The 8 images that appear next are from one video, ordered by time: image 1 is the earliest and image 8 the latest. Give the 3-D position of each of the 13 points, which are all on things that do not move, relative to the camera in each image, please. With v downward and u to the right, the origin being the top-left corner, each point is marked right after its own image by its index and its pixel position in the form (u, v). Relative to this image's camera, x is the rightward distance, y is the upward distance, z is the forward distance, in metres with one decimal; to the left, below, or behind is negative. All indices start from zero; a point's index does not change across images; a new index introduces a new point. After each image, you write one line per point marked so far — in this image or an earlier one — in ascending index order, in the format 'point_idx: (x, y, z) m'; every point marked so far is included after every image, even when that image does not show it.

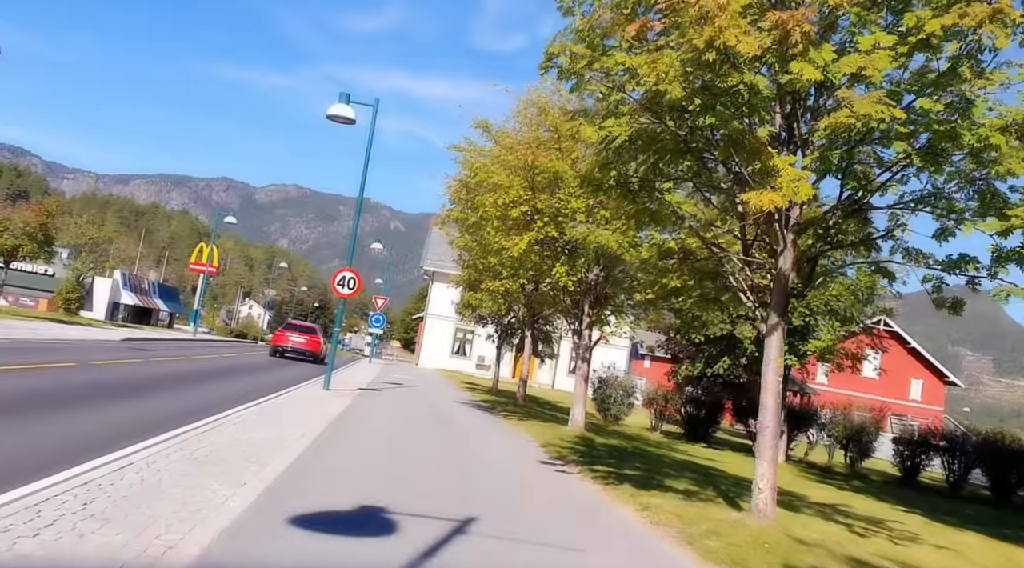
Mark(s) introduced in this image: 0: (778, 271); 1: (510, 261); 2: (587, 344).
0: (+3.0, +0.2, +9.3) m
1: (-0.1, +0.5, +18.3) m
2: (+1.8, -1.5, +19.3) m
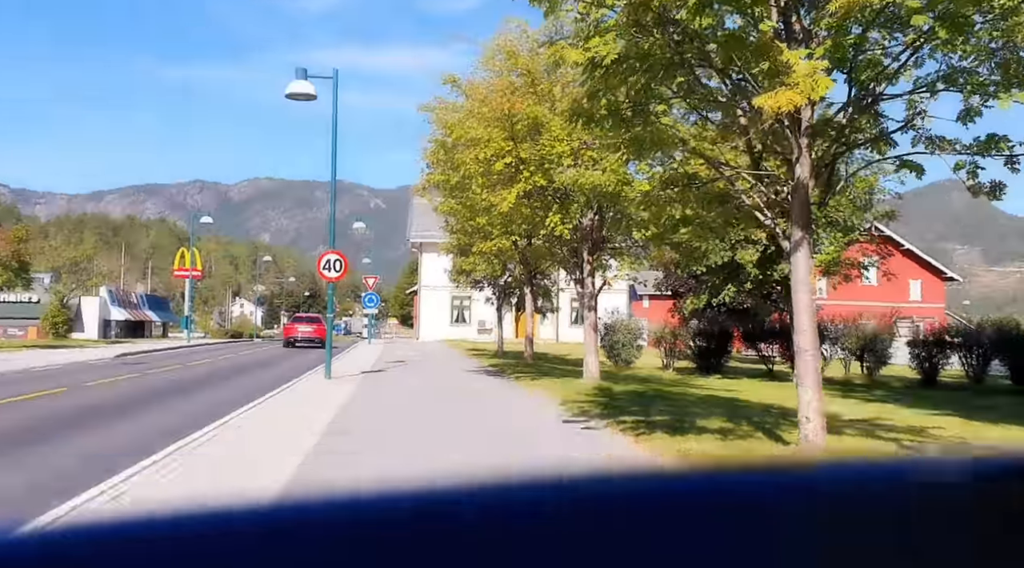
0: (+3.0, +1.1, +8.5) m
1: (-0.3, +1.4, +17.4) m
2: (+1.8, -0.2, +18.6) m
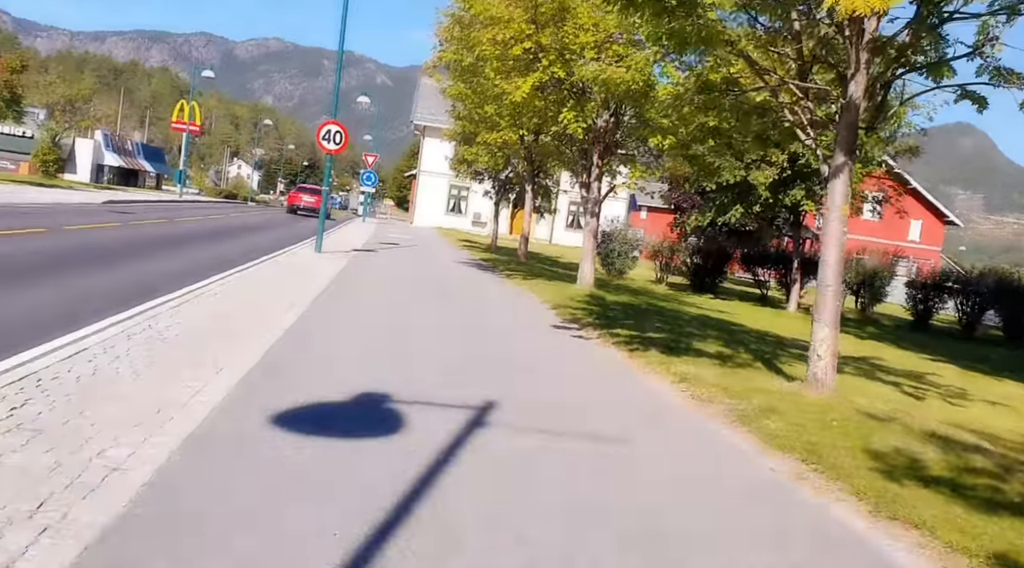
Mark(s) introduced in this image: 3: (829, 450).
0: (+3.2, +1.7, +7.7) m
1: (0.0, +3.6, +16.5) m
2: (+1.8, +1.9, +17.9) m
3: (+2.3, -1.2, +5.9) m
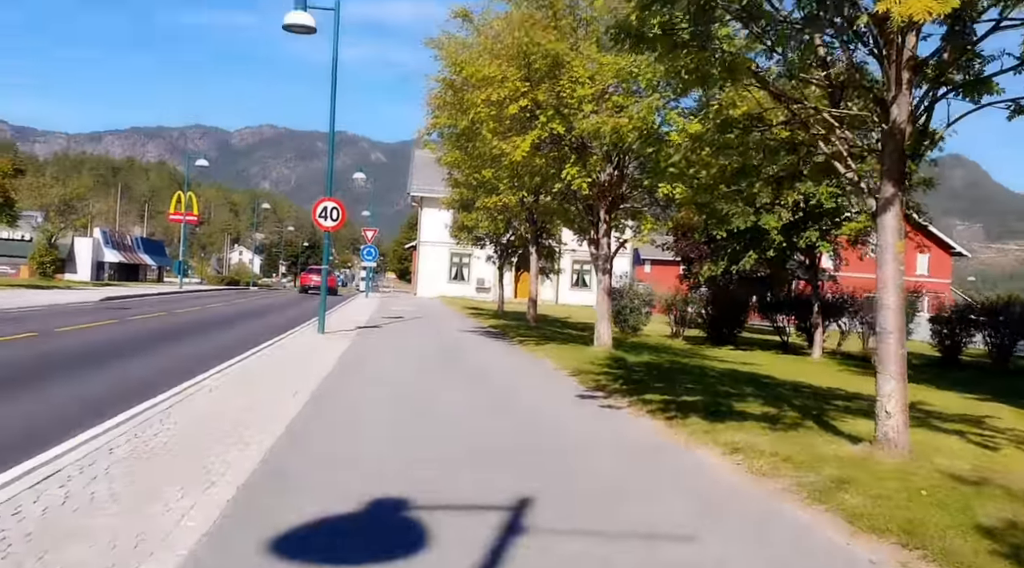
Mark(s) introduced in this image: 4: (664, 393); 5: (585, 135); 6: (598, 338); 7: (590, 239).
0: (+3.2, +1.3, +7.0) m
1: (0.0, +2.3, +15.9) m
2: (+2.0, +0.6, +17.1) m
3: (+2.6, -1.5, +5.0) m
4: (+2.1, -1.5, +11.3) m
5: (+1.3, +2.6, +14.5) m
6: (+1.8, -1.1, +17.0) m
7: (+1.7, +1.0, +17.8) m
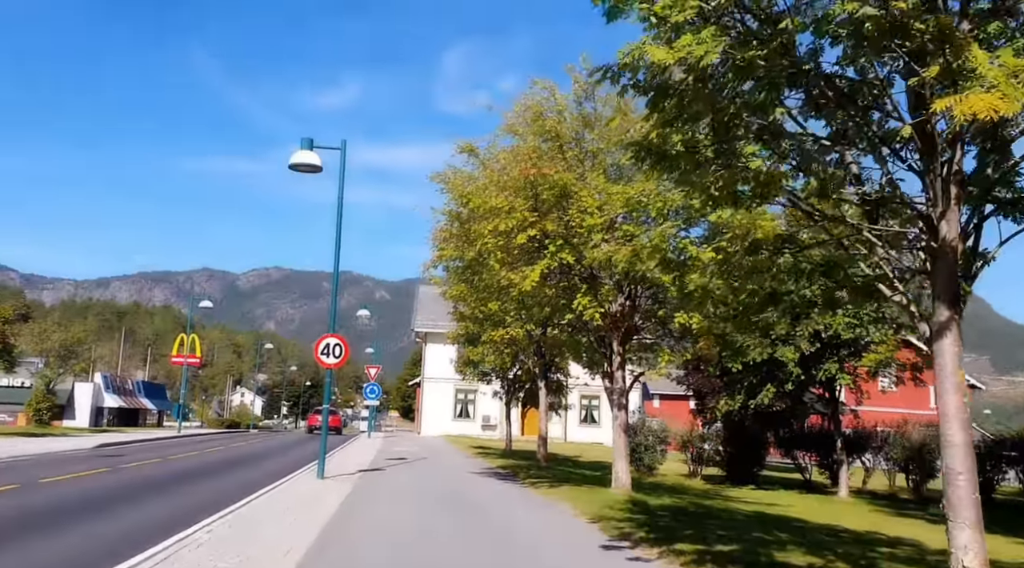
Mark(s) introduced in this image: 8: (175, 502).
0: (+3.3, +0.3, +6.5) m
1: (+0.1, -0.3, +15.4) m
2: (+2.2, -2.1, +16.4) m
3: (+2.7, -2.2, +4.0) m
4: (+2.3, -3.2, +10.2) m
5: (+1.4, +0.3, +14.1) m
6: (+2.0, -3.8, +16.0) m
7: (+1.9, -1.8, +17.0) m
8: (-8.0, -5.2, +20.0) m
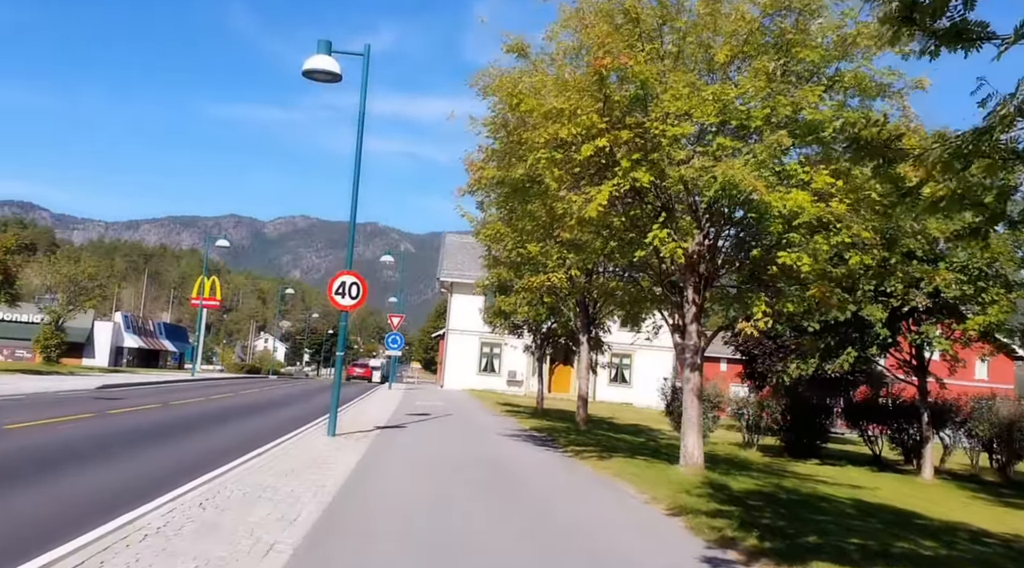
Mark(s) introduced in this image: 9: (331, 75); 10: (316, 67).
0: (+3.9, +0.8, +3.4) m
1: (+1.0, +0.8, +12.4) m
2: (+3.0, -1.0, +13.4) m
3: (+3.2, -1.8, +1.1) m
4: (+2.9, -2.5, +7.4) m
5: (+2.3, +1.3, +11.1) m
6: (+2.8, -2.7, +13.1) m
7: (+2.8, -0.7, +14.1) m
8: (-7.2, -3.5, +17.5) m
9: (-3.8, +4.5, +17.5) m
10: (-4.2, +4.6, +17.4) m
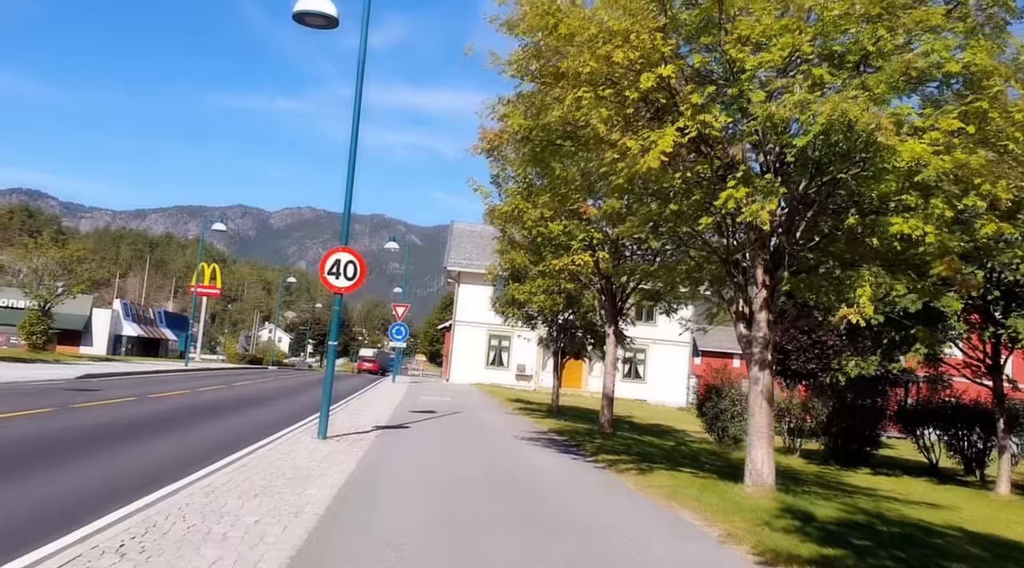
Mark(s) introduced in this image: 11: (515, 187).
0: (+4.2, +1.0, +0.9) m
1: (+1.3, +1.1, +9.9) m
2: (+3.4, -0.7, +10.9) m
3: (+3.4, -1.6, -1.4) m
4: (+3.2, -2.2, +4.9) m
5: (+2.6, +1.6, +8.6) m
6: (+3.1, -2.4, +10.7) m
7: (+3.1, -0.4, +11.6) m
8: (-6.8, -3.1, +15.1) m
9: (-3.4, +4.9, +15.1) m
10: (-3.7, +5.0, +14.9) m
11: (+0.1, +2.3, +19.8) m
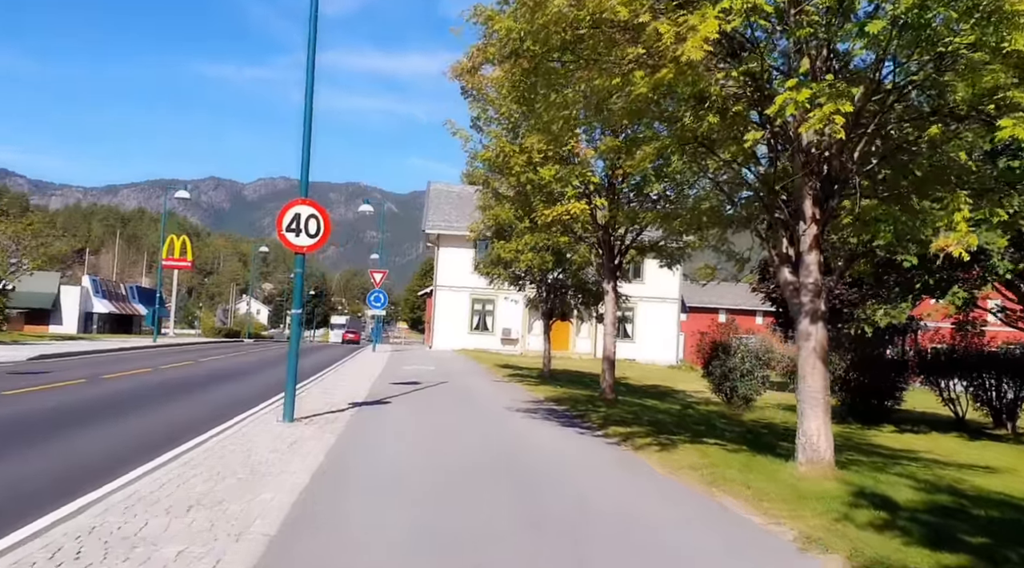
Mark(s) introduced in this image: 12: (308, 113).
0: (+4.4, +1.4, -1.1) m
1: (+1.3, +1.7, +7.9) m
2: (+3.3, 0.0, +9.0) m
3: (+3.7, -1.4, -3.2) m
4: (+3.4, -1.8, +3.0) m
5: (+2.6, +2.2, +6.5) m
6: (+3.1, -1.7, +8.8) m
7: (+3.1, +0.3, +9.7) m
8: (-6.9, -2.5, +13.1) m
9: (-3.7, +5.5, +12.7) m
10: (-4.0, +5.6, +12.5) m
11: (-0.3, +3.3, +17.6) m
12: (-3.3, +2.7, +13.1) m
